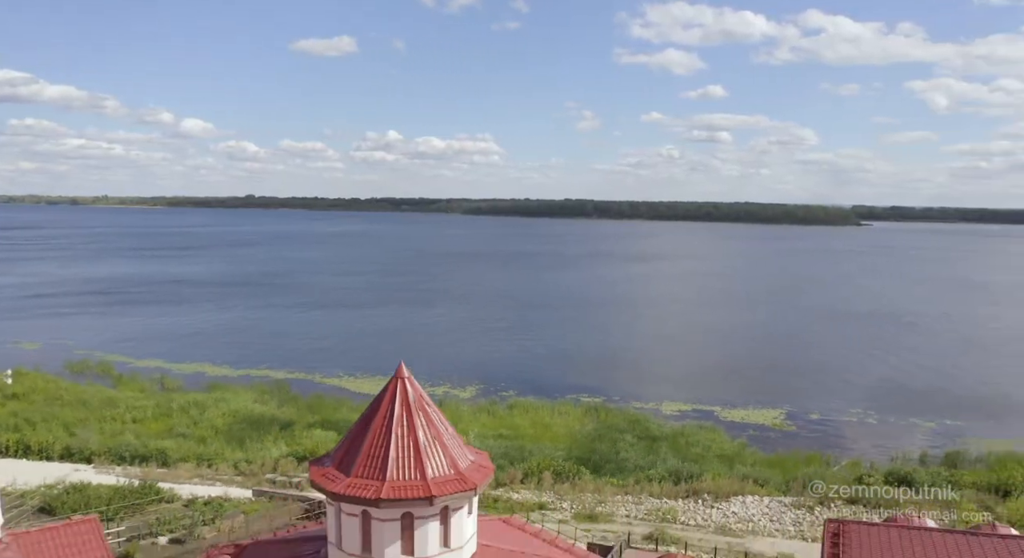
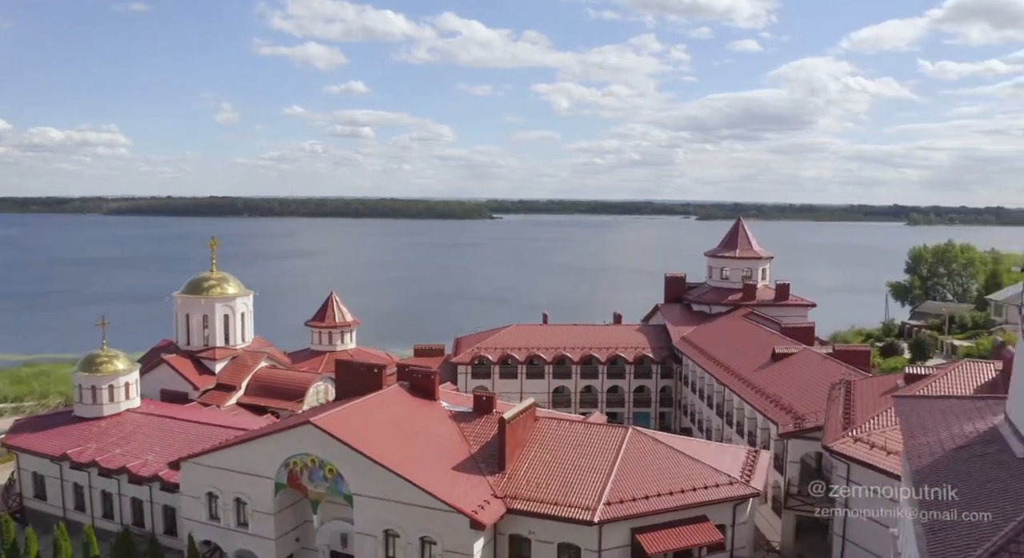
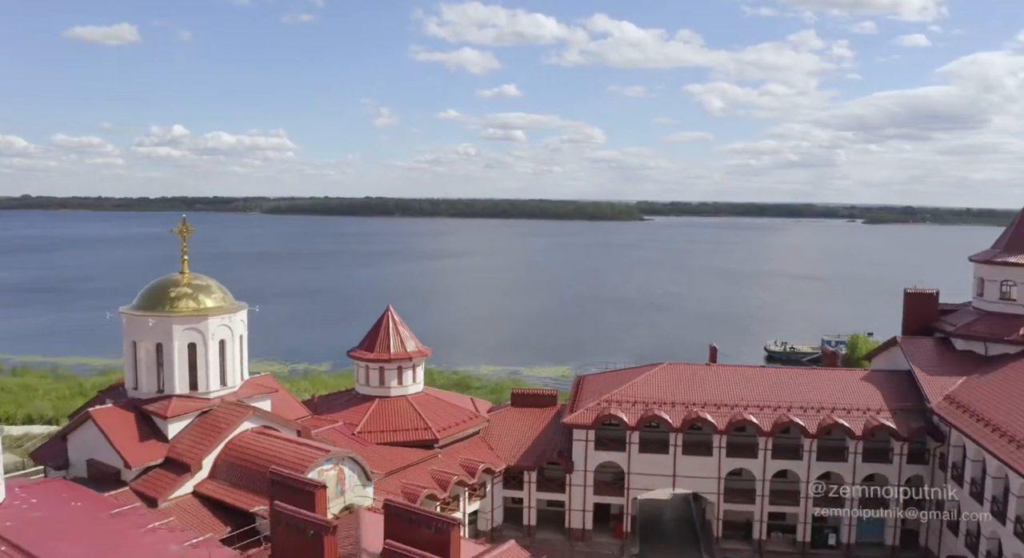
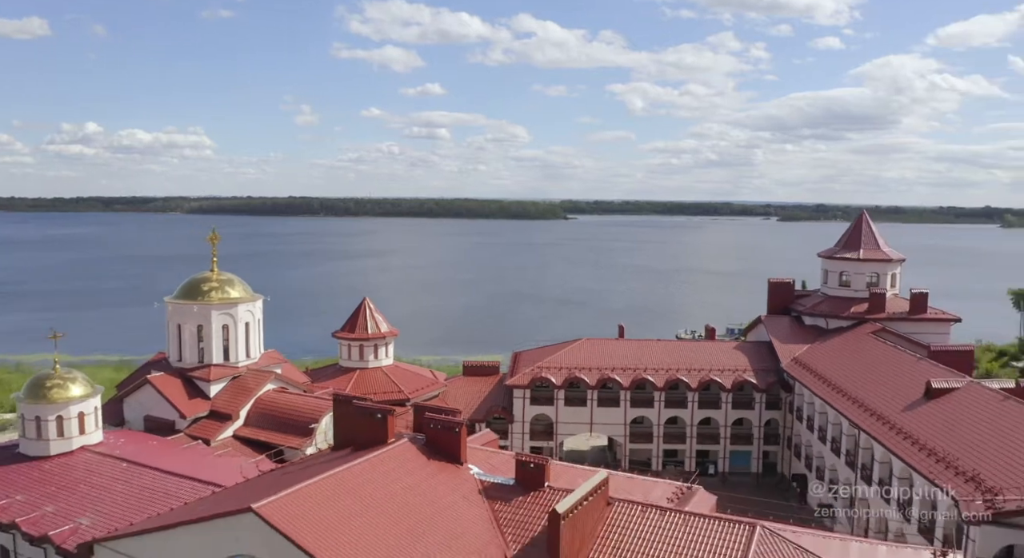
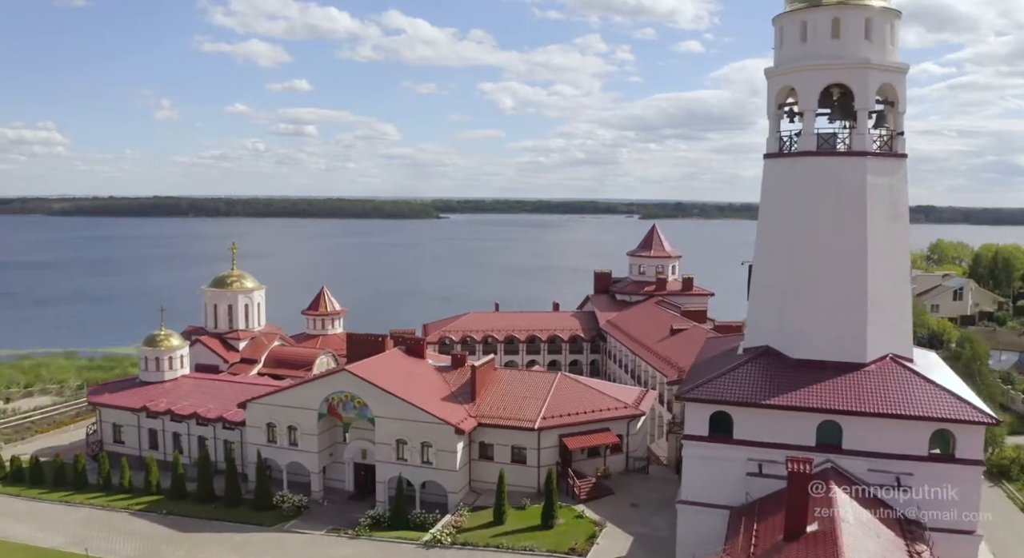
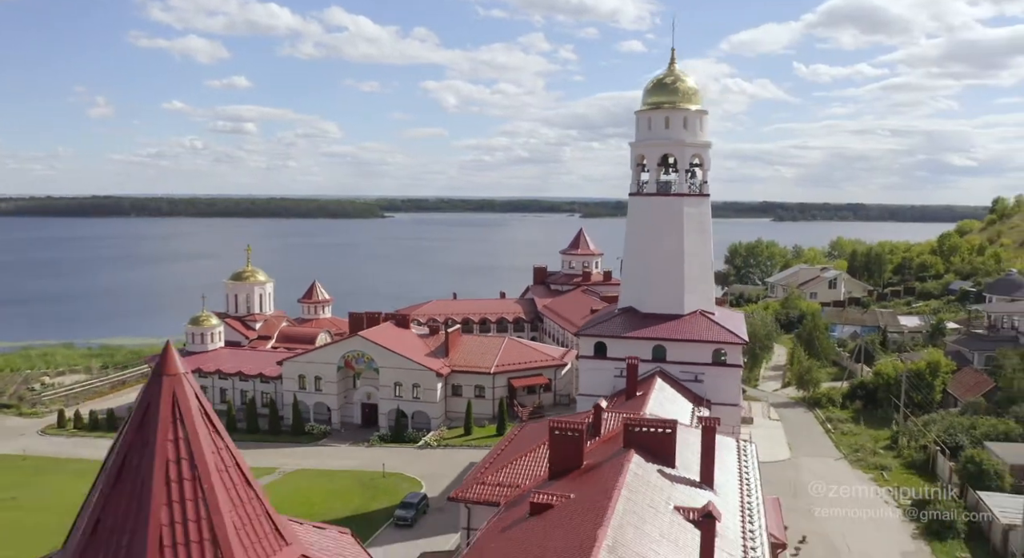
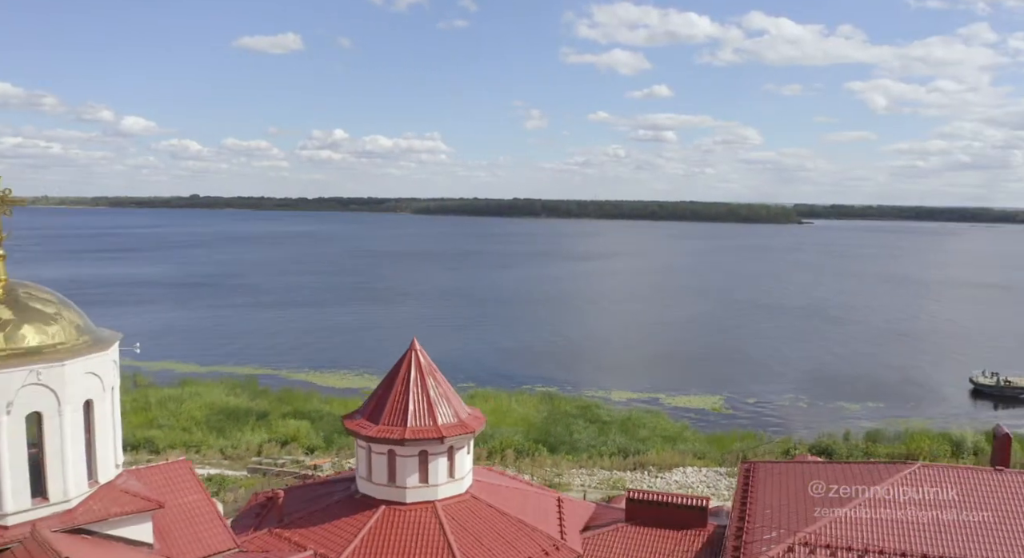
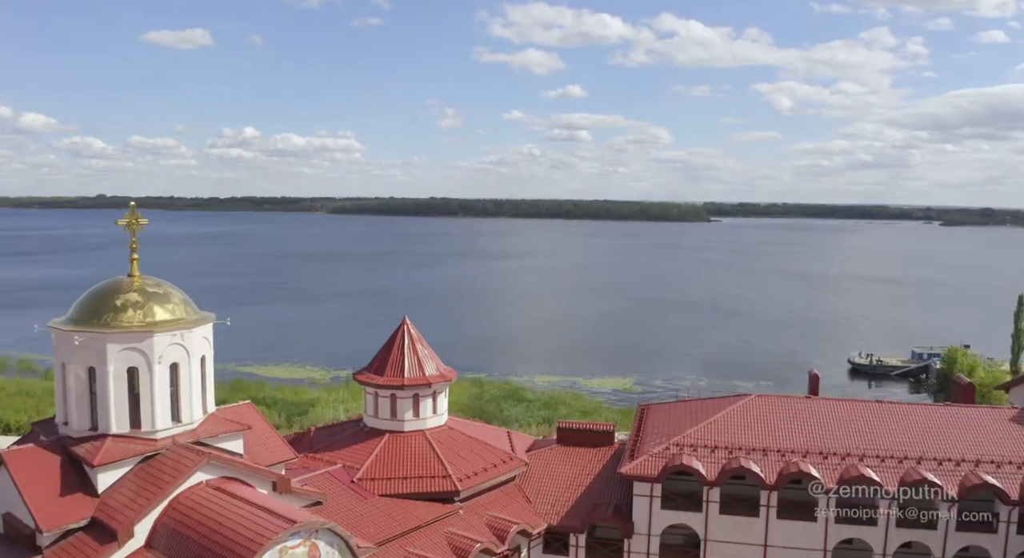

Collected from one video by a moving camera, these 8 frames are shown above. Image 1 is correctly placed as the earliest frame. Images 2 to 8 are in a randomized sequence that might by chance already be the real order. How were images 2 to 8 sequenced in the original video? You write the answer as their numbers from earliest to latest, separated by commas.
7, 8, 3, 4, 2, 5, 6
